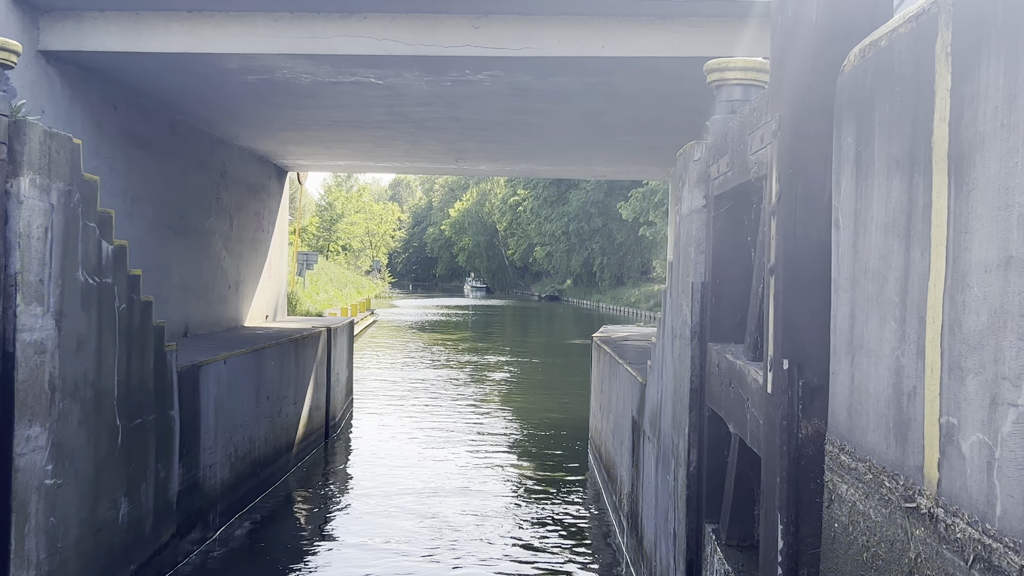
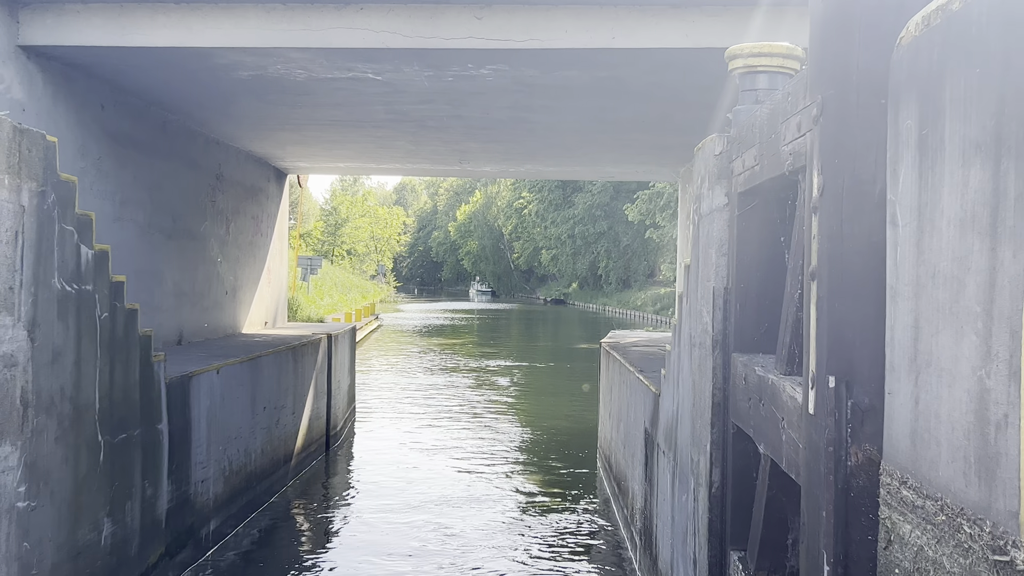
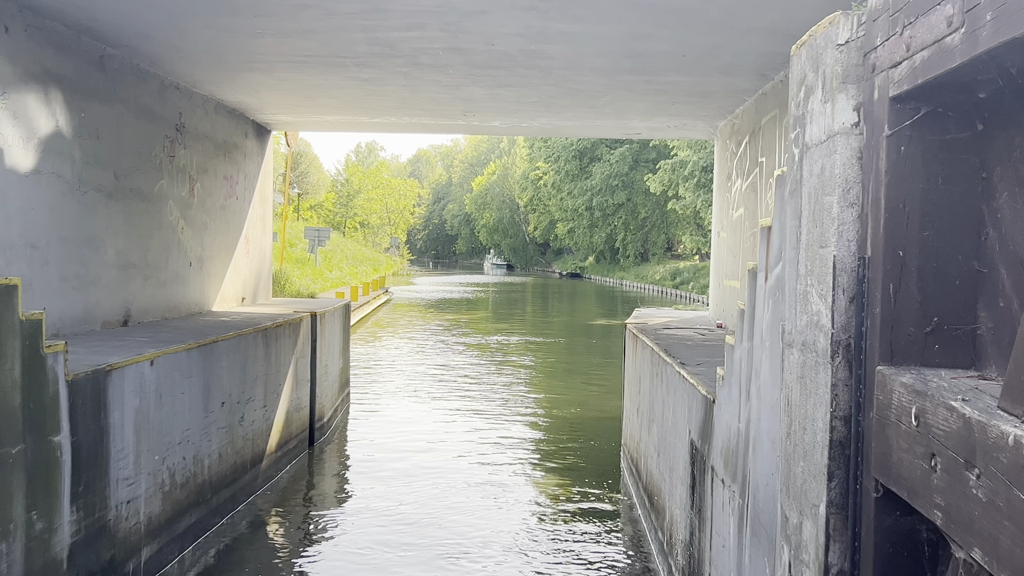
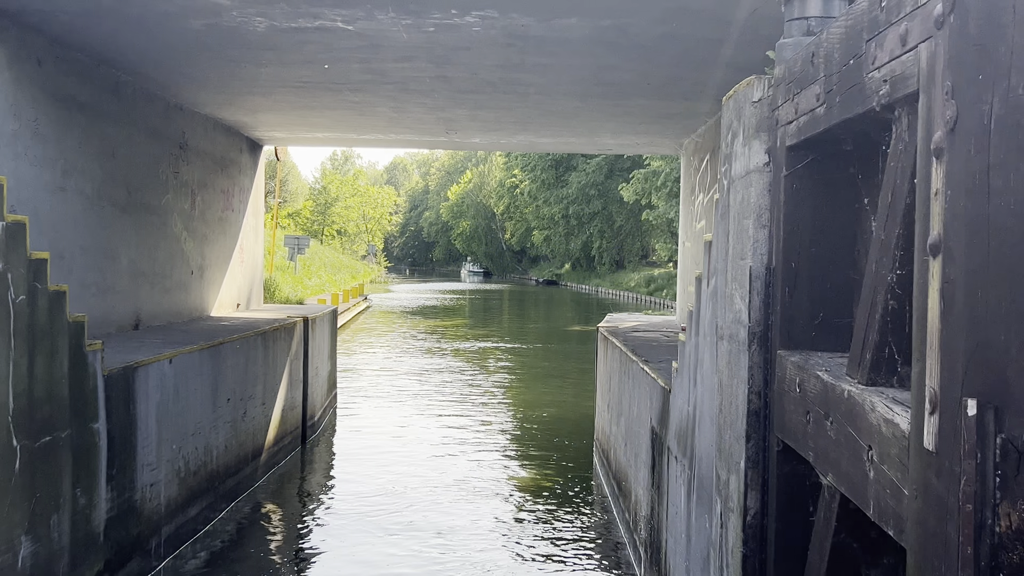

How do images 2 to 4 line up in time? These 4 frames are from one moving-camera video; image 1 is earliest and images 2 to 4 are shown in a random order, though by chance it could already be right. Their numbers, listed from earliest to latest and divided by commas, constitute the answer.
2, 4, 3
